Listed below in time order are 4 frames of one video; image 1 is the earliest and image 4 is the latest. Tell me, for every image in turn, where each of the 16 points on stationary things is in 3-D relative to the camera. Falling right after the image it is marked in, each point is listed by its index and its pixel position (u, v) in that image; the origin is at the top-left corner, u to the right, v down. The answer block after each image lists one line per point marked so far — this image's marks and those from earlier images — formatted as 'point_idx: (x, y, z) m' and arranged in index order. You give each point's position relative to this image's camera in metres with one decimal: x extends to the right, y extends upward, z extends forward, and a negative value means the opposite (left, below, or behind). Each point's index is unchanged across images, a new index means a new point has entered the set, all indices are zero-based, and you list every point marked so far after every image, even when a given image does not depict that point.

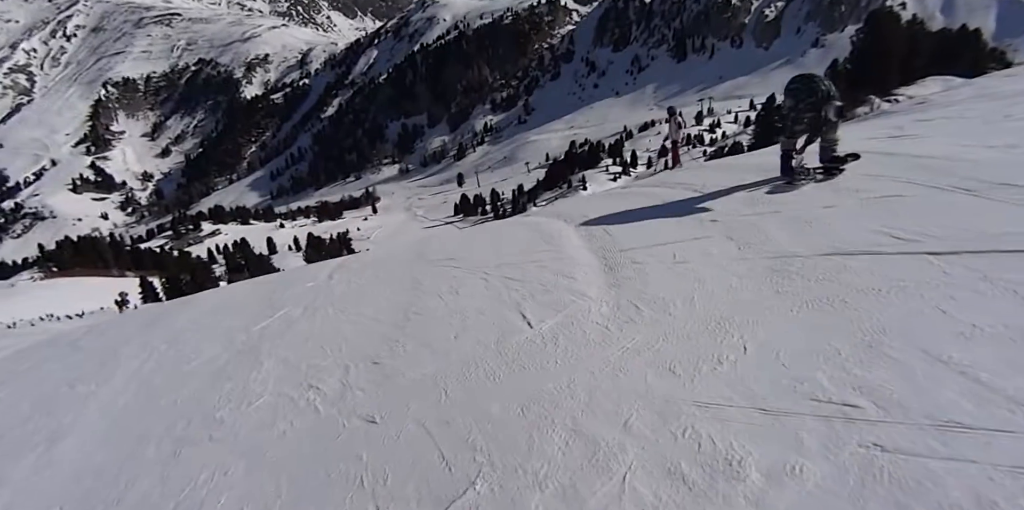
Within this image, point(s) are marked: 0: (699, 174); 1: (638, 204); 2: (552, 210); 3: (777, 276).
0: (+4.5, +2.0, +10.5) m
1: (+2.6, +1.2, +9.2) m
2: (+1.1, +1.1, +10.5) m
3: (+3.2, -0.3, +5.2) m
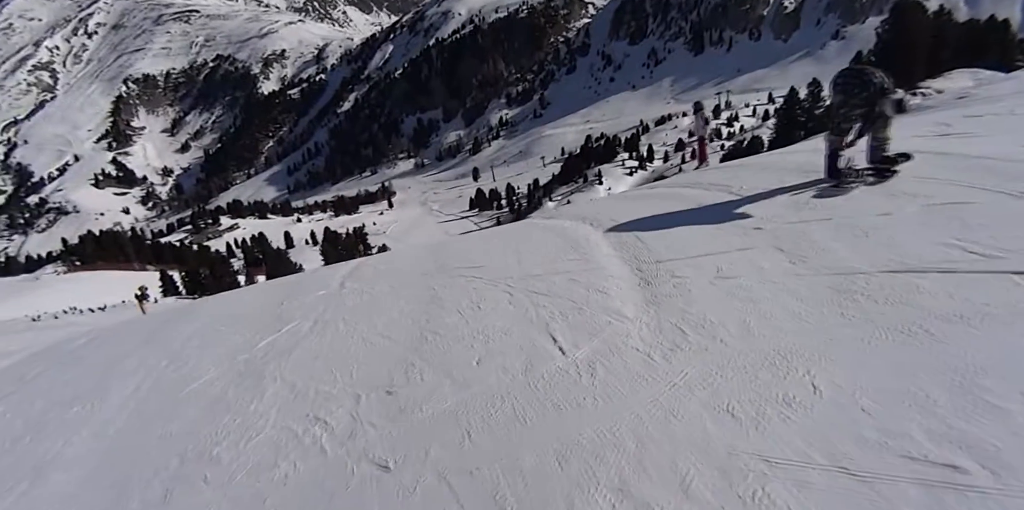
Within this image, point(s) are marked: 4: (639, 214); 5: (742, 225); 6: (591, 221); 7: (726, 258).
0: (+4.9, +1.9, +9.8) m
1: (+3.0, +1.0, +8.6) m
2: (+1.6, +1.0, +9.9) m
3: (+3.5, -0.5, +4.6) m
4: (+2.4, +0.9, +8.4) m
5: (+3.5, +0.5, +6.6) m
6: (+1.5, +0.7, +8.5) m
7: (+2.8, 0.0, +5.6) m
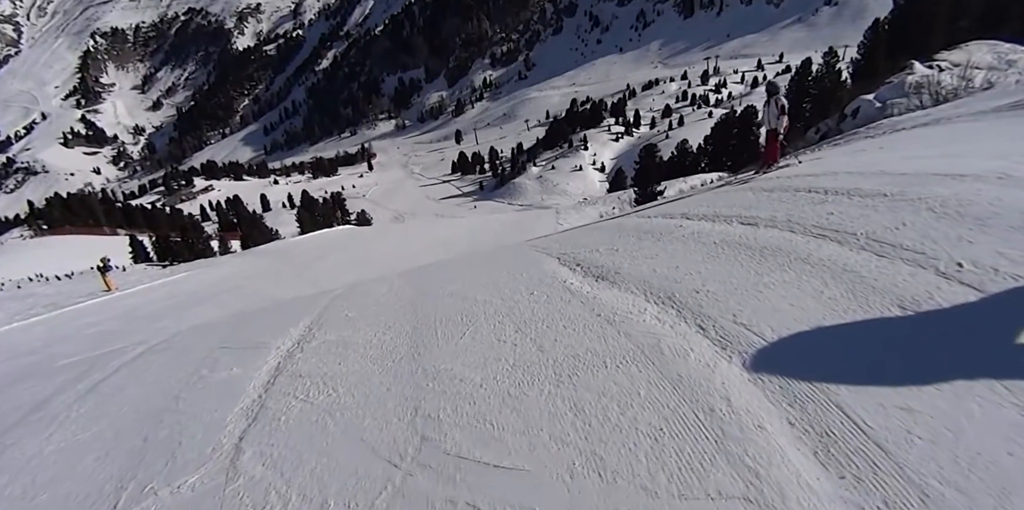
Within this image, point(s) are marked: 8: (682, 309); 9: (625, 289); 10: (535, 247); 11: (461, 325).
0: (+5.4, +0.6, +6.2) m
1: (+3.5, -0.3, +5.0) m
2: (+2.0, -0.3, +6.2) m
3: (+4.1, -2.1, +1.1) m
4: (+2.8, -0.5, +4.8) m
5: (+4.0, -1.1, +3.1) m
6: (+2.0, -0.6, +4.9) m
7: (+3.4, -1.6, +2.1) m
8: (+2.0, -0.6, +4.9) m
9: (+1.5, -0.5, +5.7) m
10: (+0.6, +0.2, +10.3) m
11: (-0.7, -0.9, +5.6) m
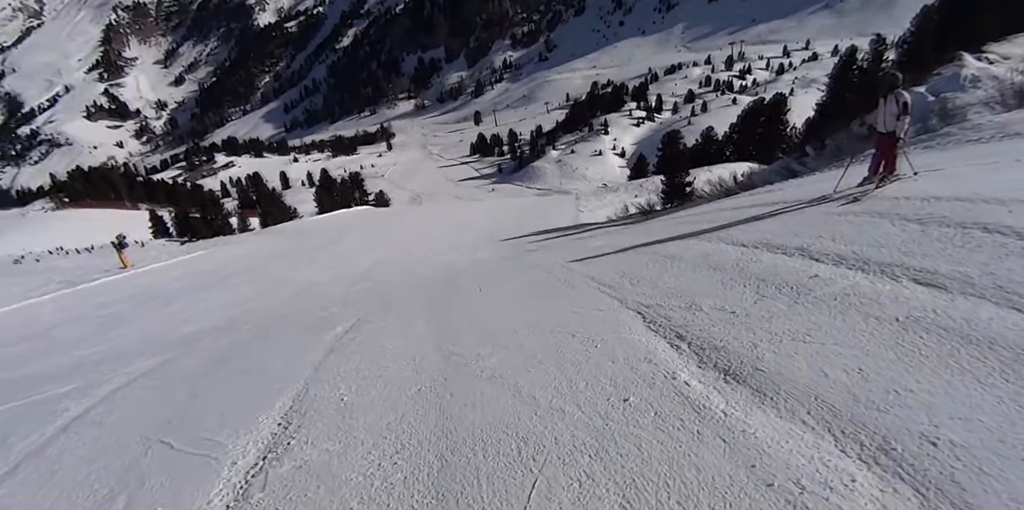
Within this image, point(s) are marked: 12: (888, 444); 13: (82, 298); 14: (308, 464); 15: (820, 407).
0: (+6.2, -0.4, +3.8) m
1: (+4.2, -1.3, +2.6) m
2: (+2.8, -1.1, +3.9) m
3: (+4.7, -3.3, -1.2) m
4: (+3.6, -1.5, +2.4) m
5: (+4.7, -2.1, +0.7) m
6: (+2.7, -1.5, +2.6) m
7: (+4.0, -2.7, -0.2) m
8: (+2.7, -1.5, +2.6) m
9: (+2.3, -1.3, +3.4) m
10: (+1.5, -0.4, +8.0) m
11: (+0.1, -1.7, +3.4) m
12: (+2.7, -1.4, +3.0) m
13: (-13.9, -1.5, +13.7) m
14: (-1.8, -1.9, +3.8) m
15: (+2.5, -1.3, +3.4) m
